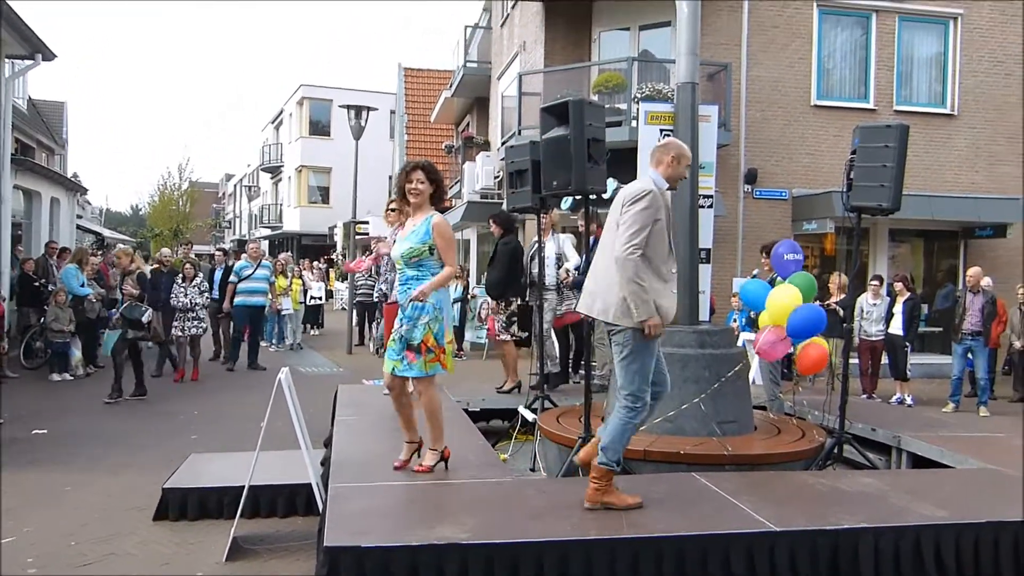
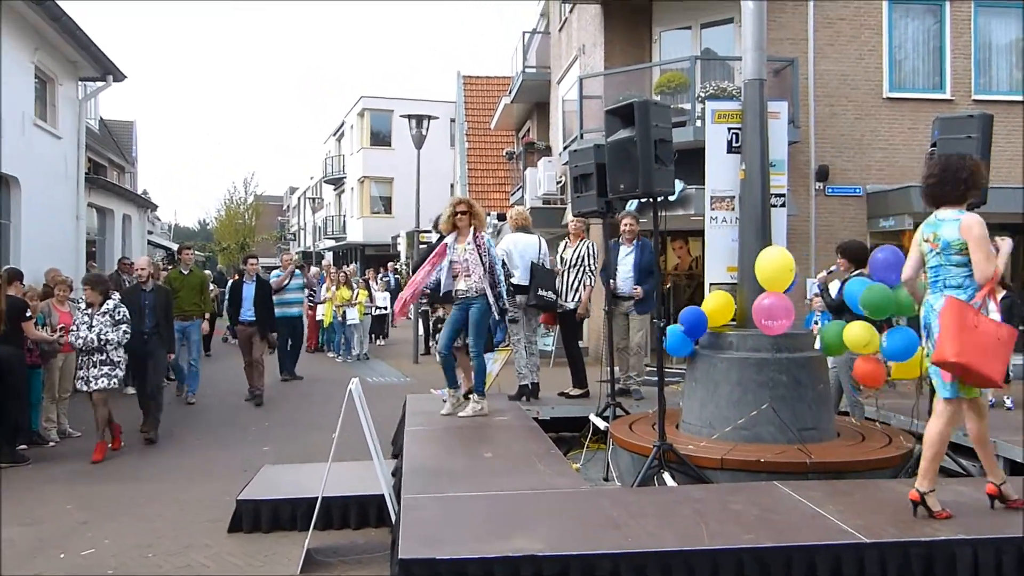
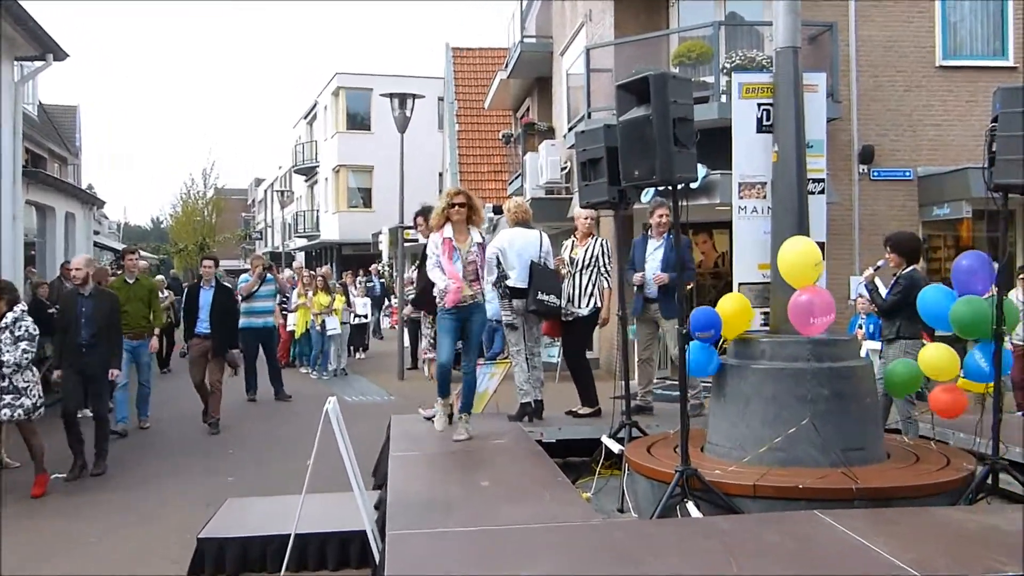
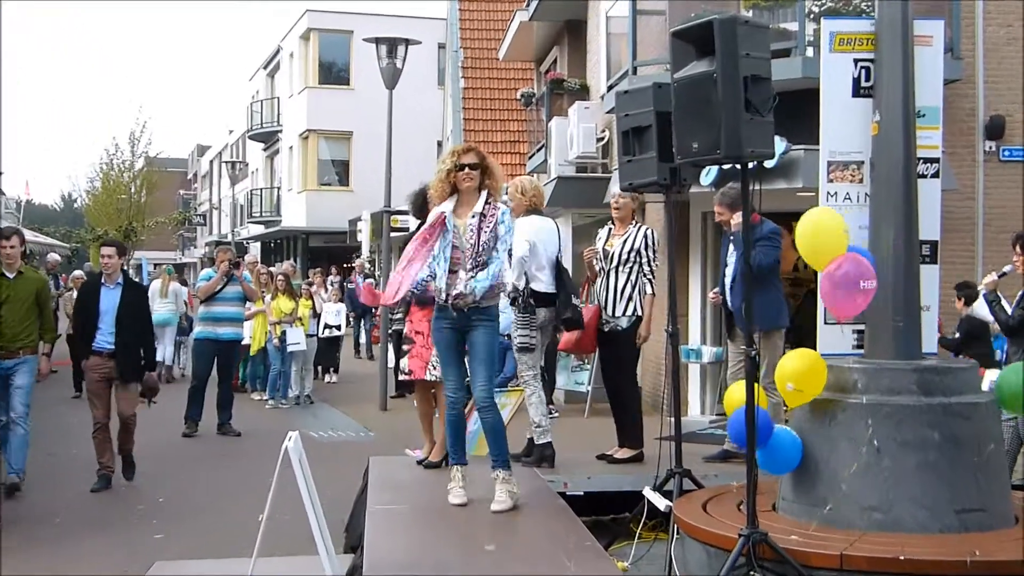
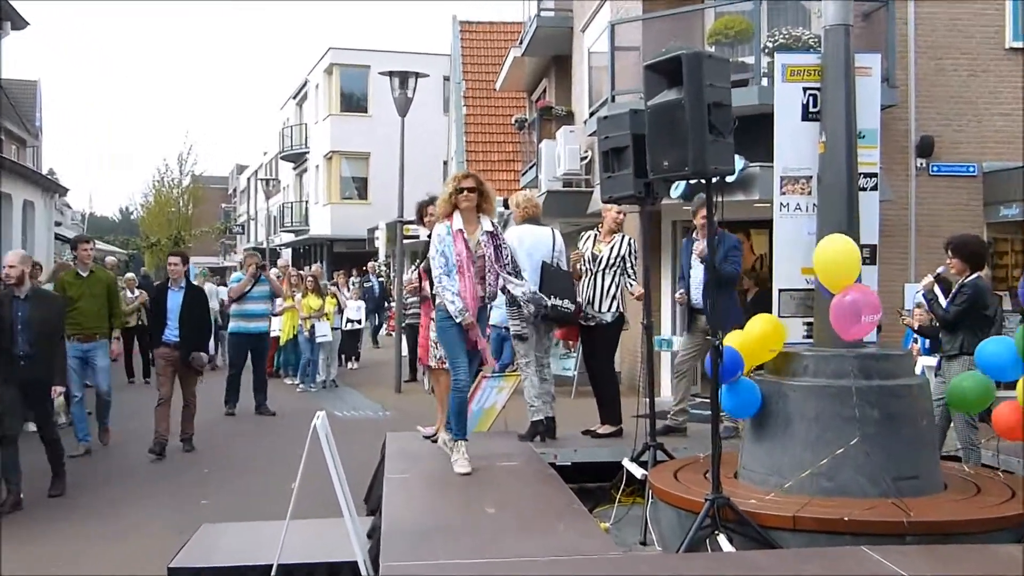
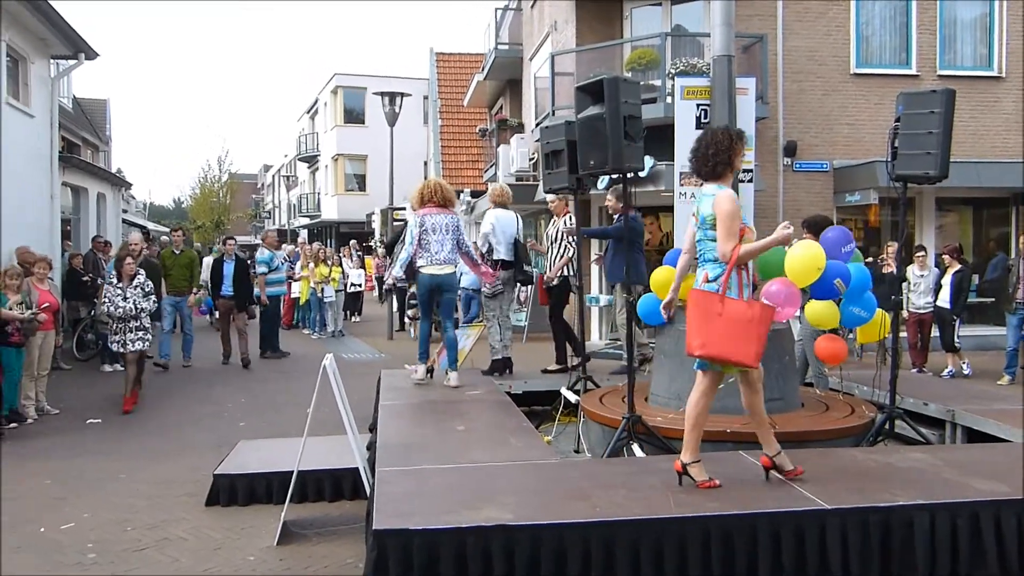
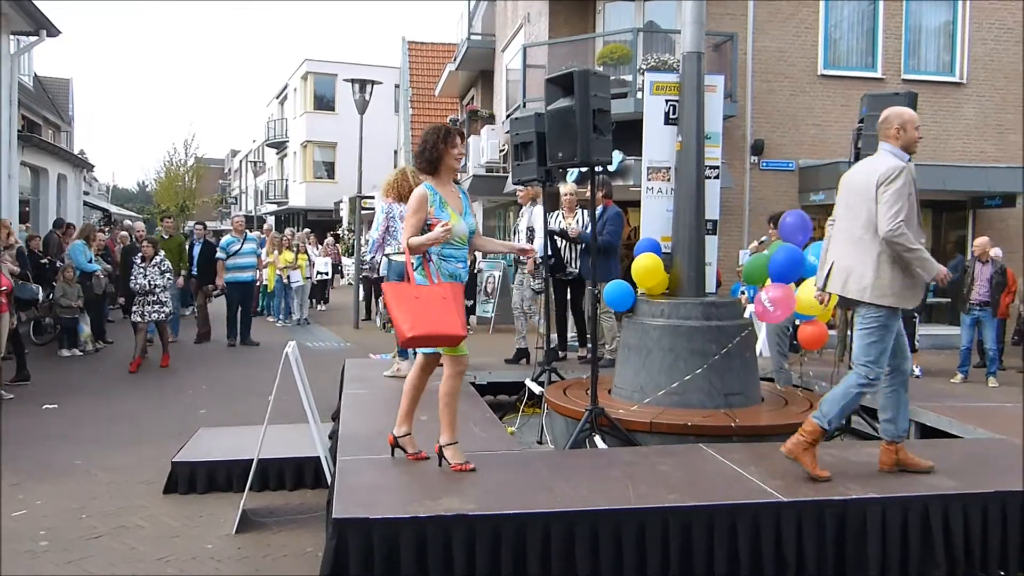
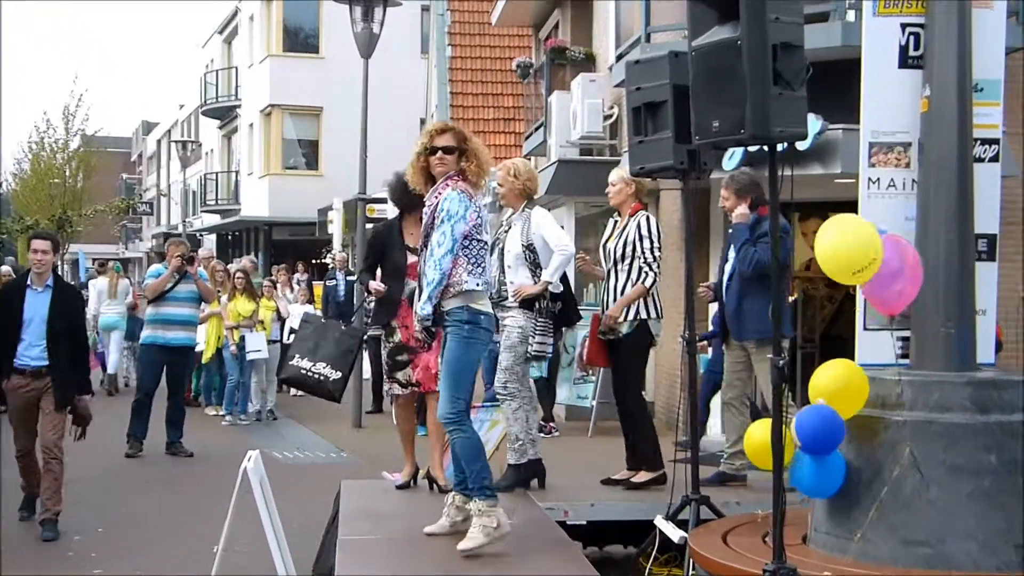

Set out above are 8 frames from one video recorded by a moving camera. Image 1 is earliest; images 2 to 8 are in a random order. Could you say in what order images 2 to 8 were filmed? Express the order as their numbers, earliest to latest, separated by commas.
7, 6, 2, 3, 5, 4, 8
